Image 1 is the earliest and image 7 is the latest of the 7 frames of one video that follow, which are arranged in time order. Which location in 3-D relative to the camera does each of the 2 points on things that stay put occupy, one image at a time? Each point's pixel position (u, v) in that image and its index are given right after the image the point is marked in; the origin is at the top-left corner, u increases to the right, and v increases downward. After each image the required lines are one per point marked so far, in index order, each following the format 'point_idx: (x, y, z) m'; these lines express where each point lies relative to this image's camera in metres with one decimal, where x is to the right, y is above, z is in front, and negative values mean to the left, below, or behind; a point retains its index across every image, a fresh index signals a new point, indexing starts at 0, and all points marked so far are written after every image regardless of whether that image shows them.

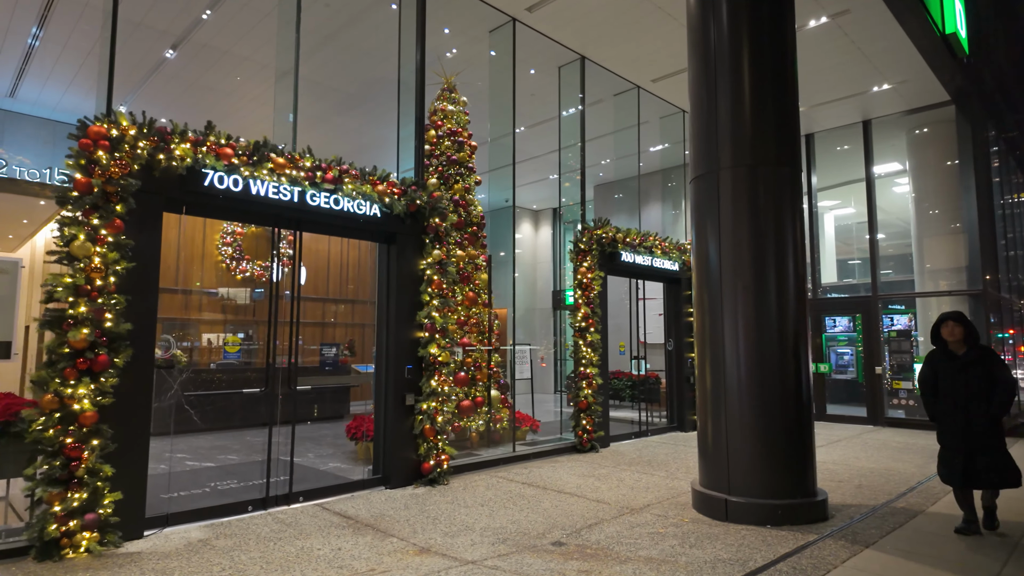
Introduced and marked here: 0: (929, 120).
0: (+8.0, +3.1, +11.1) m
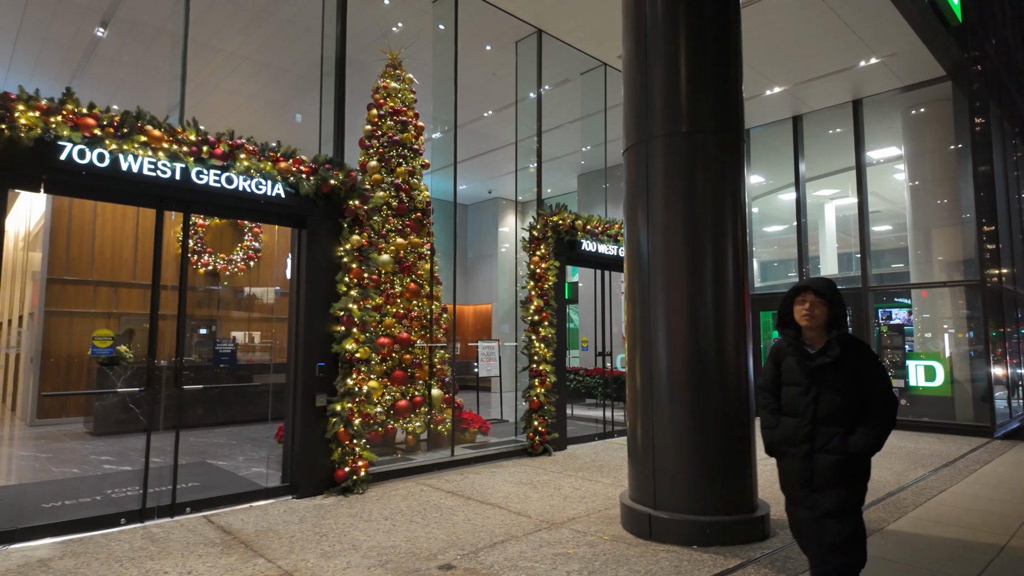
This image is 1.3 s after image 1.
0: (+7.3, +3.3, +10.3) m
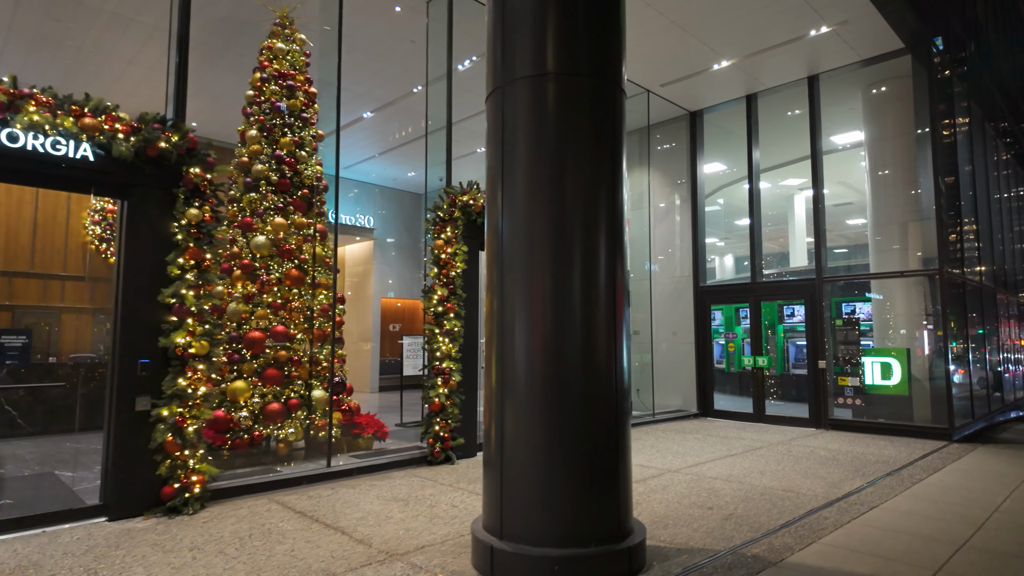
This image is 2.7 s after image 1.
0: (+6.2, +3.4, +9.6) m
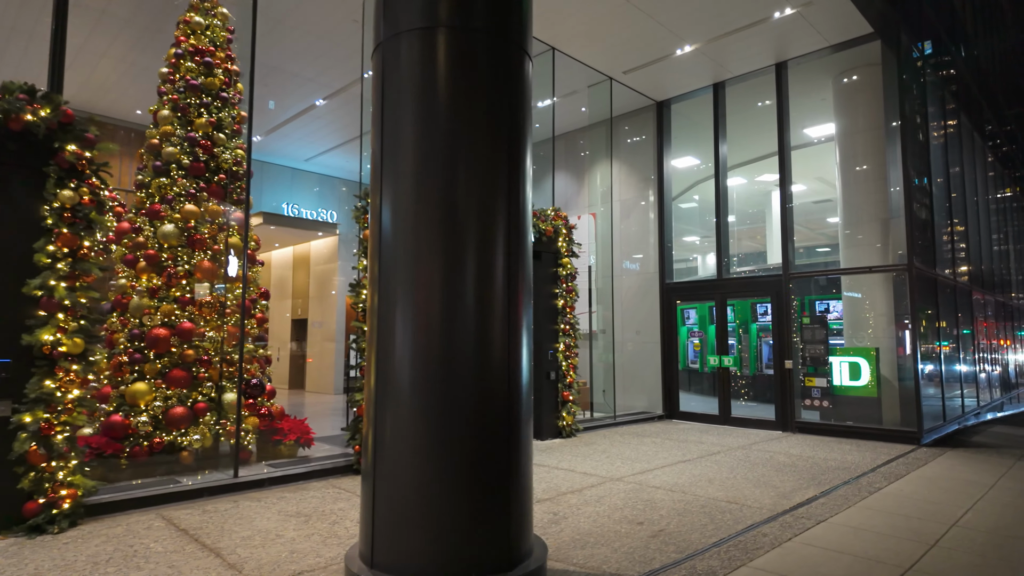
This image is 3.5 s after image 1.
0: (+5.5, +3.5, +9.2) m
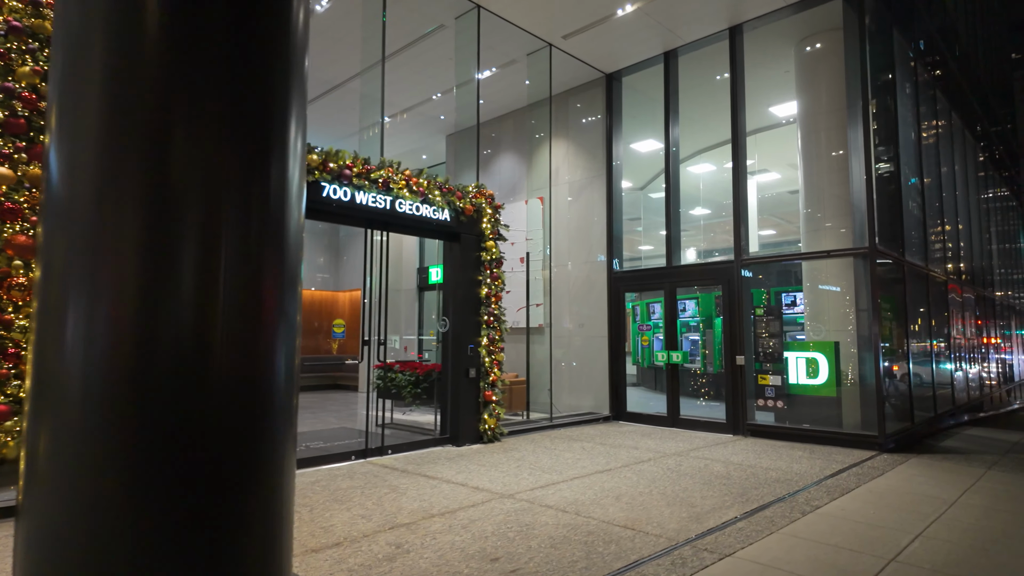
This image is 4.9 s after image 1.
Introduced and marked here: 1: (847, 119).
0: (+4.4, +3.6, +8.4) m
1: (+4.6, +2.3, +8.1) m
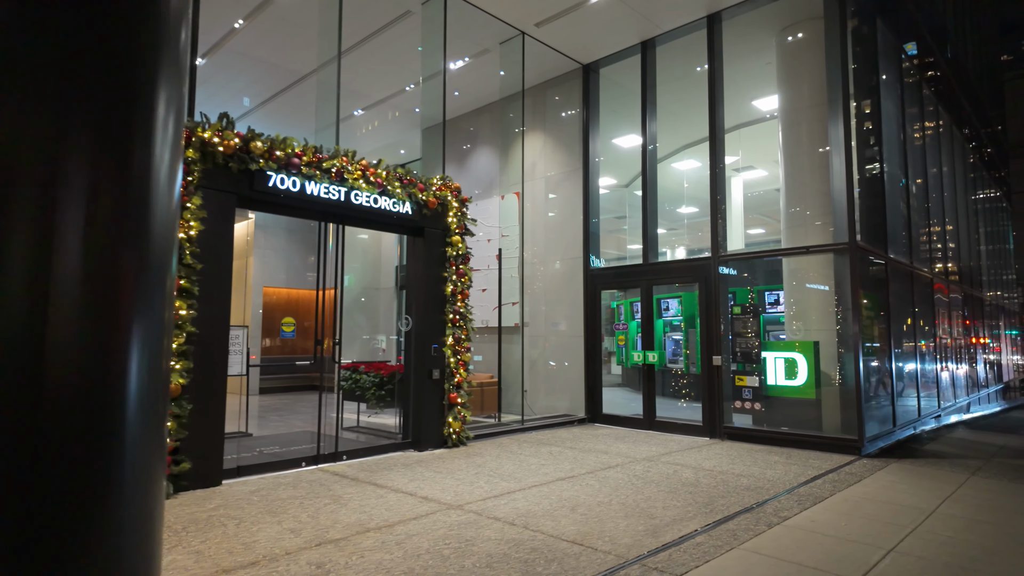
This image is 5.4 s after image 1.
0: (+4.0, +3.7, +8.1) m
1: (+4.2, +2.4, +7.8) m
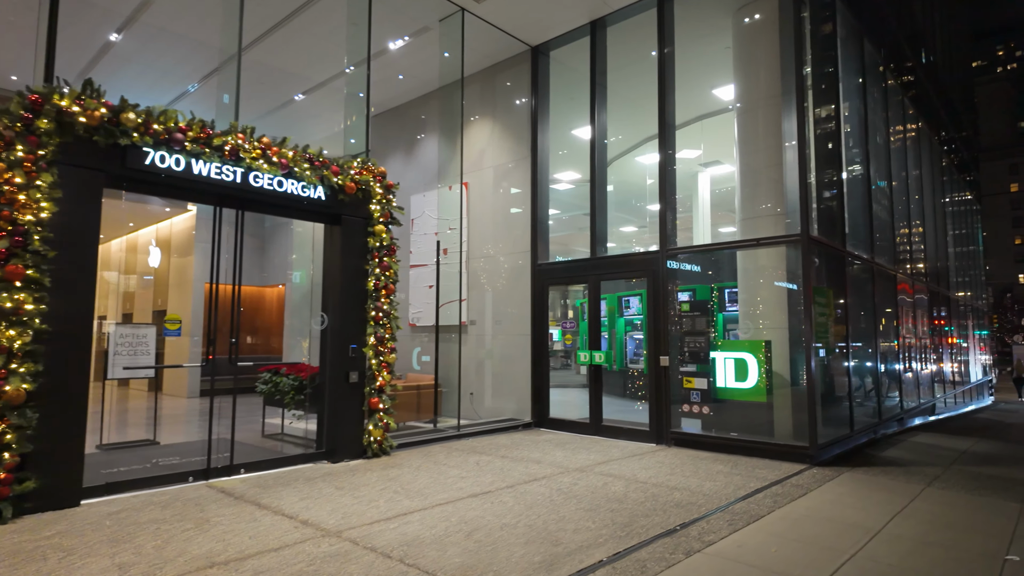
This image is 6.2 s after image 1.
0: (+3.2, +3.7, +7.6) m
1: (+3.4, +2.4, +7.4) m
